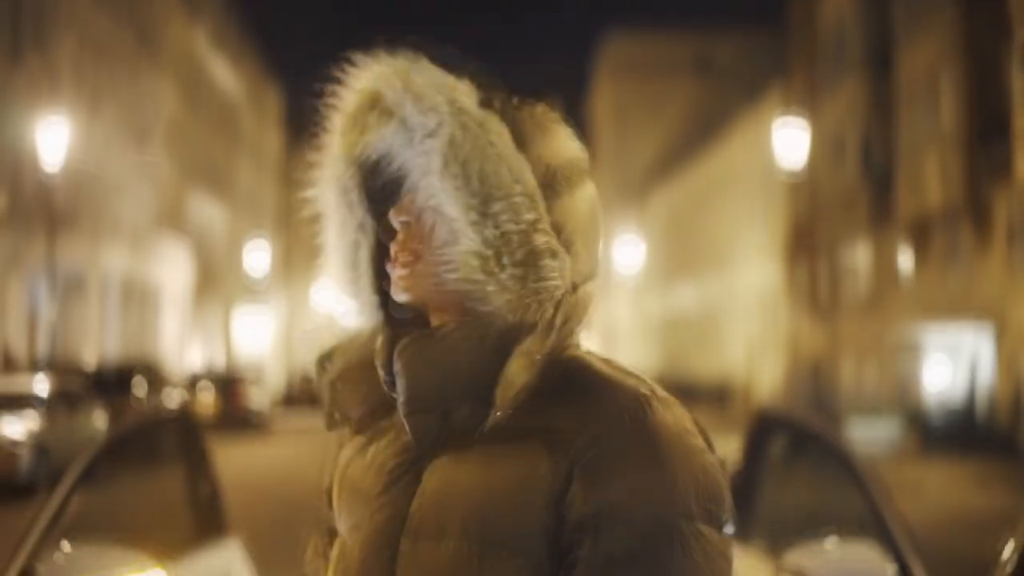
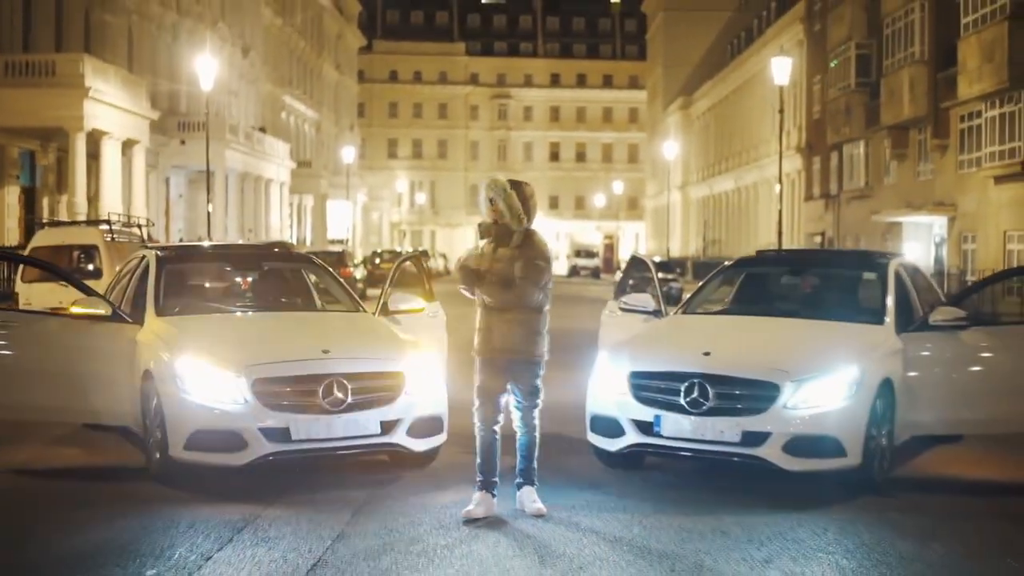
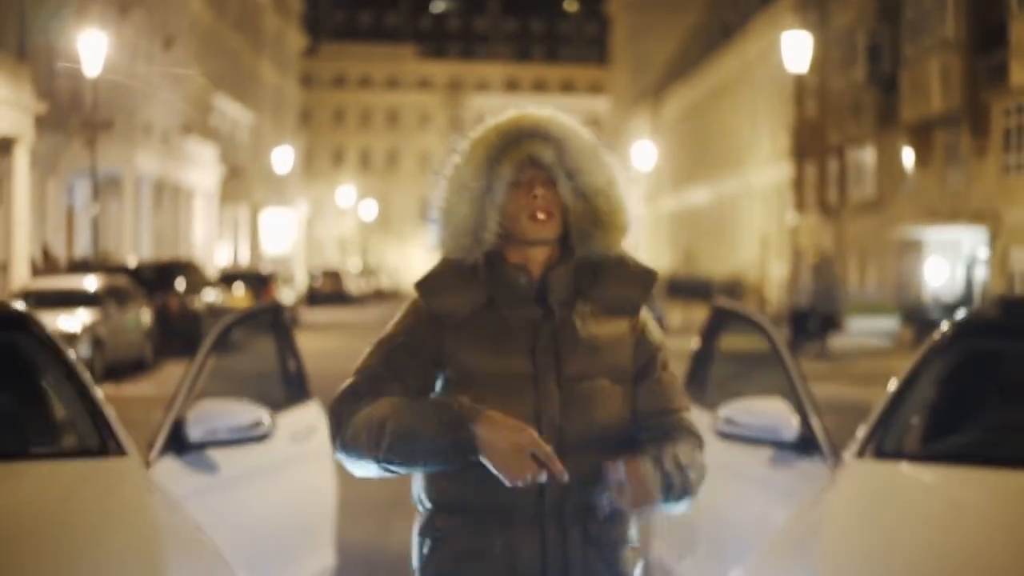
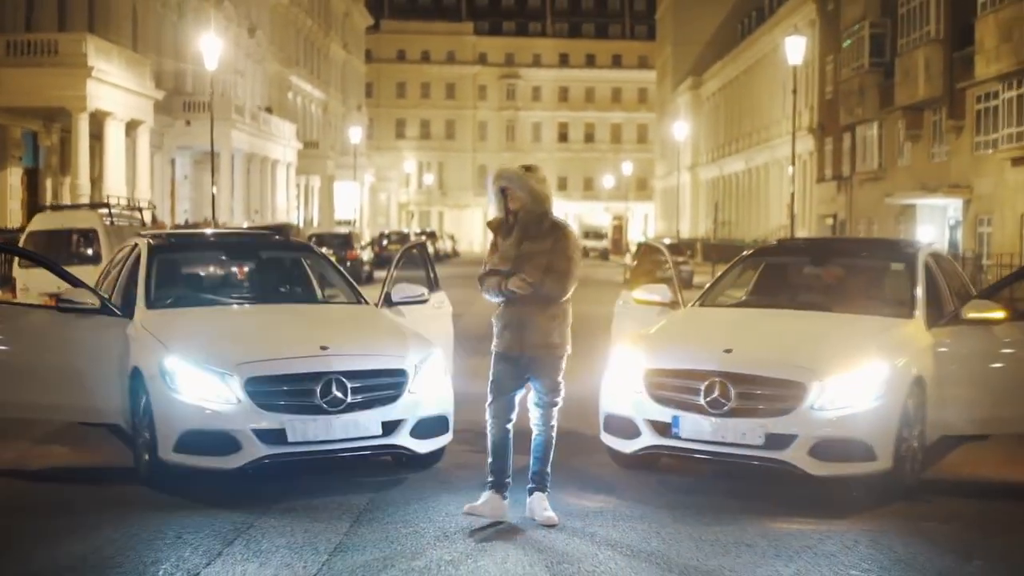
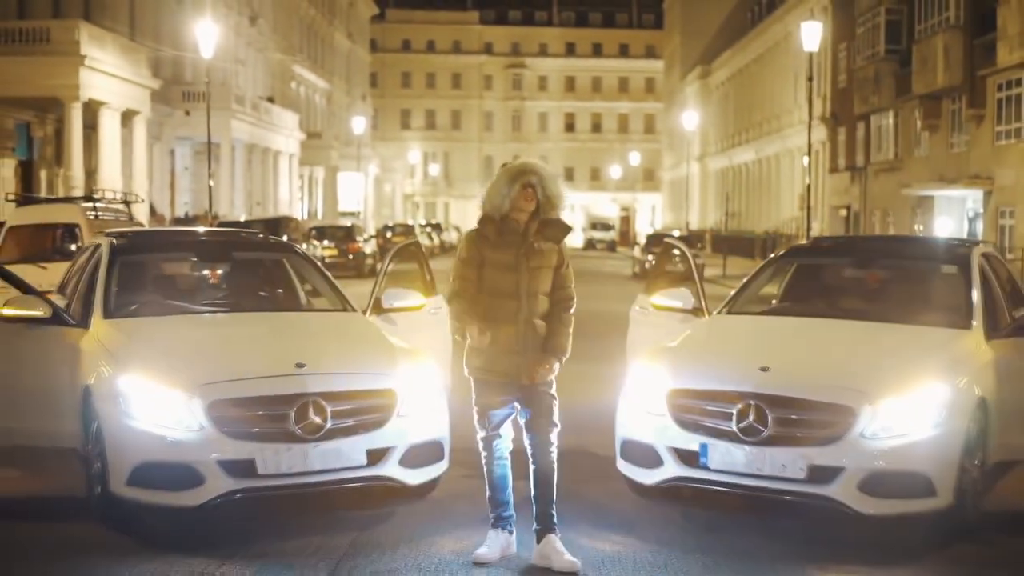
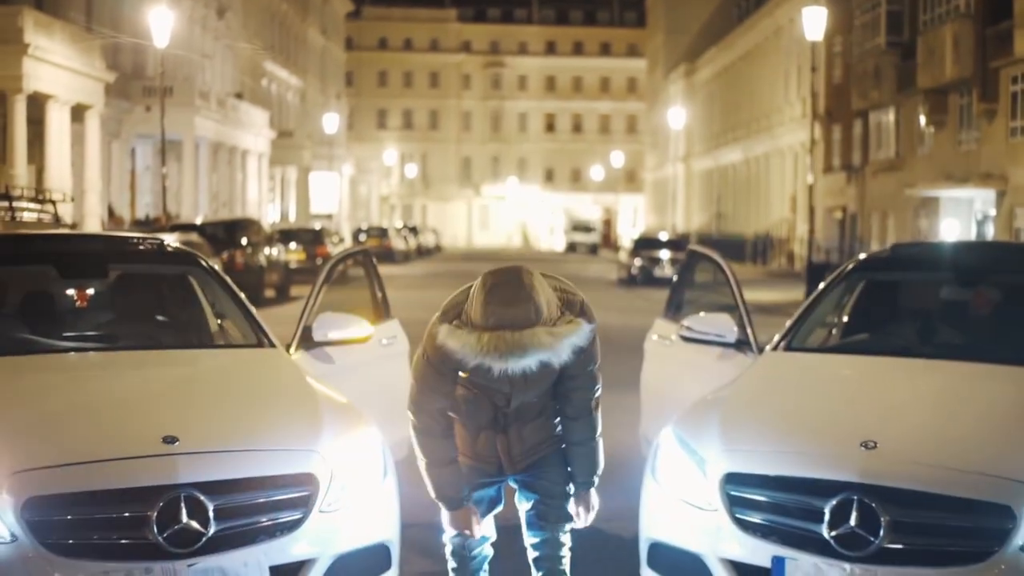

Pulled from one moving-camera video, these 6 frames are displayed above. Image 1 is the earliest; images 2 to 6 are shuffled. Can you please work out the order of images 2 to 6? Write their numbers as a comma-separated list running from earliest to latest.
3, 6, 5, 4, 2
